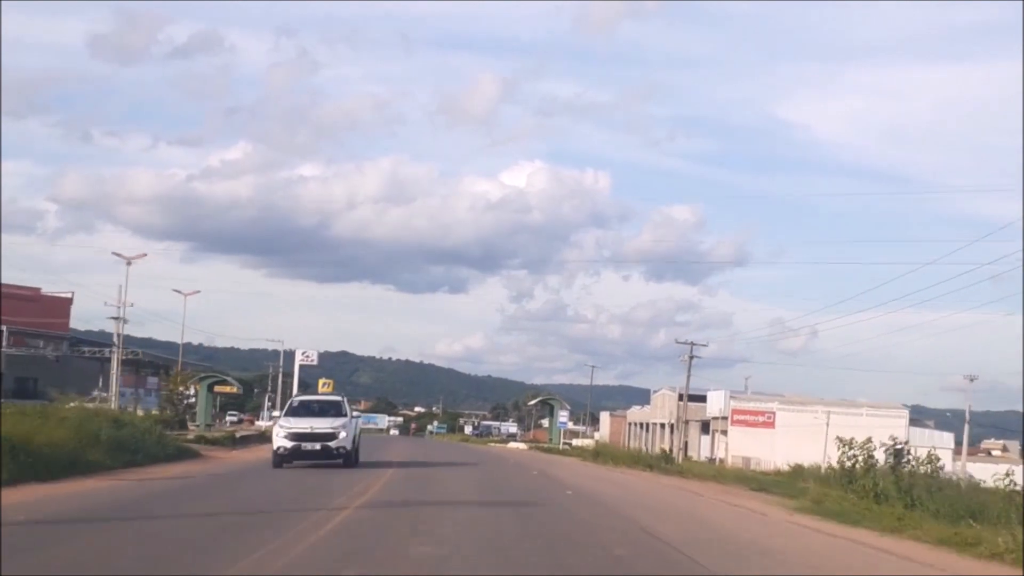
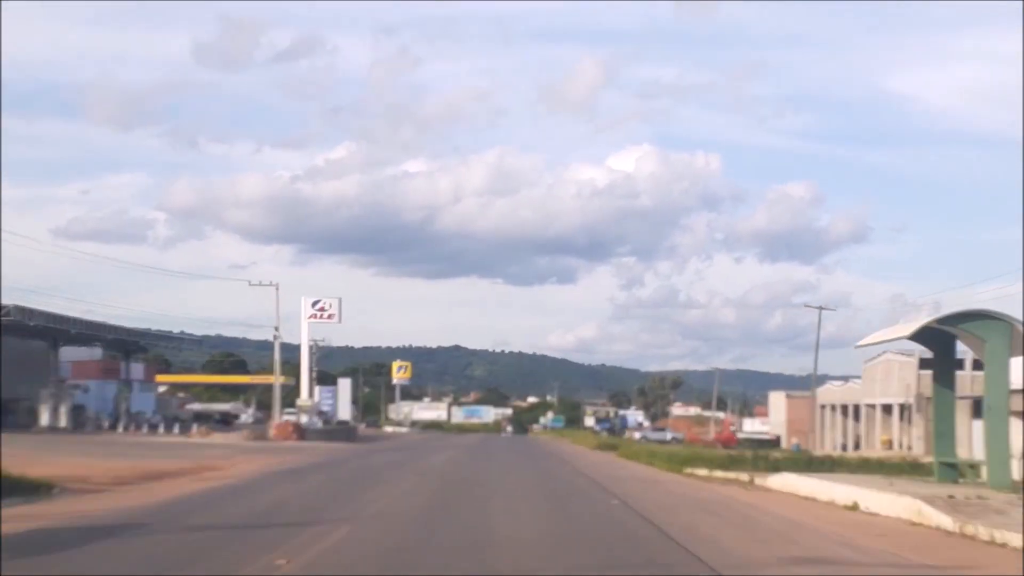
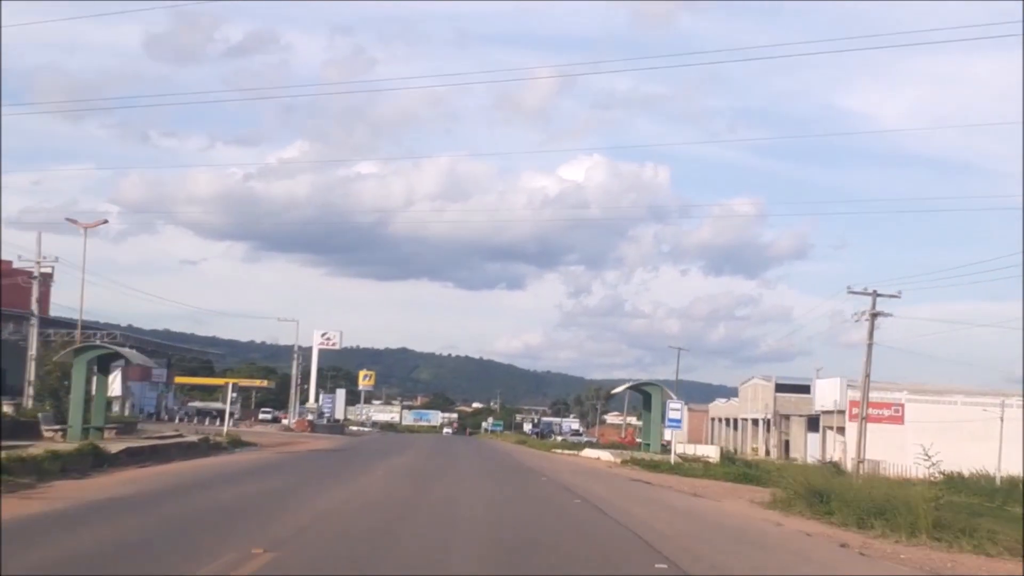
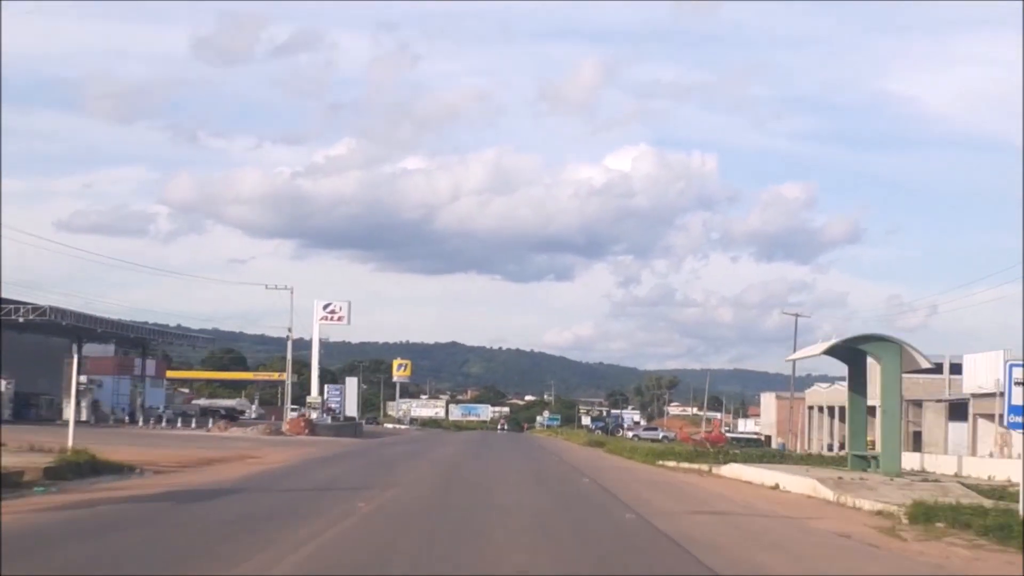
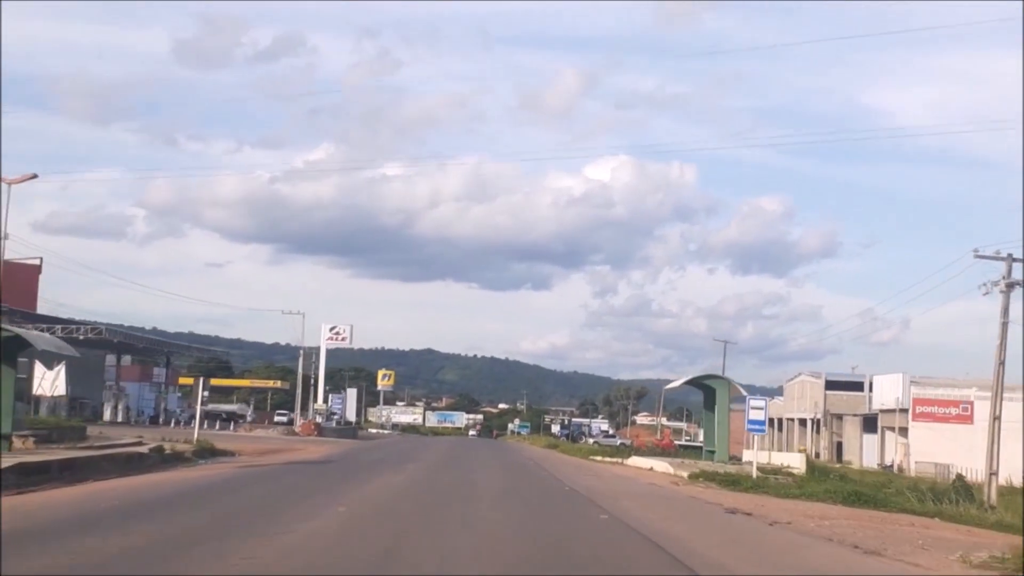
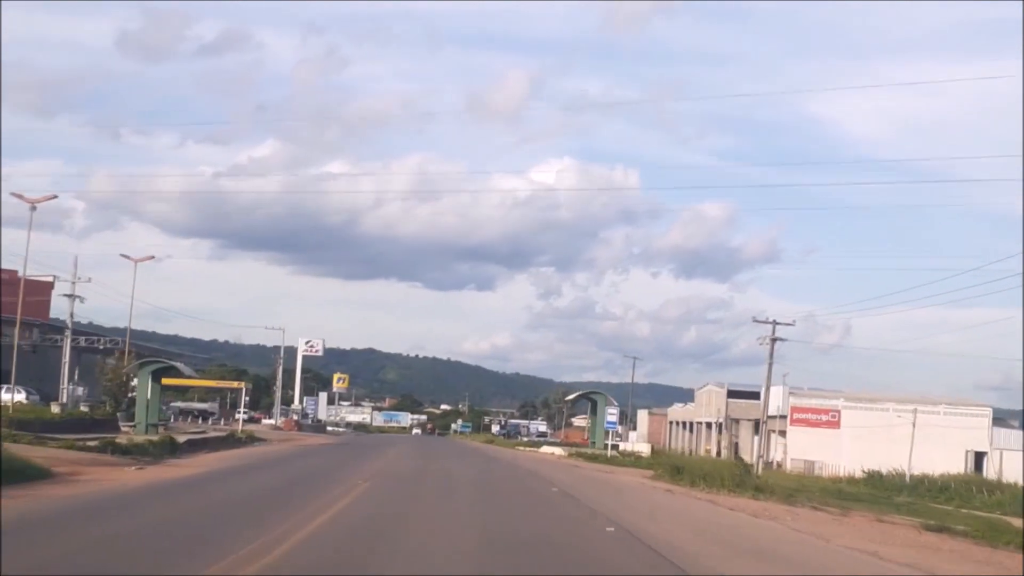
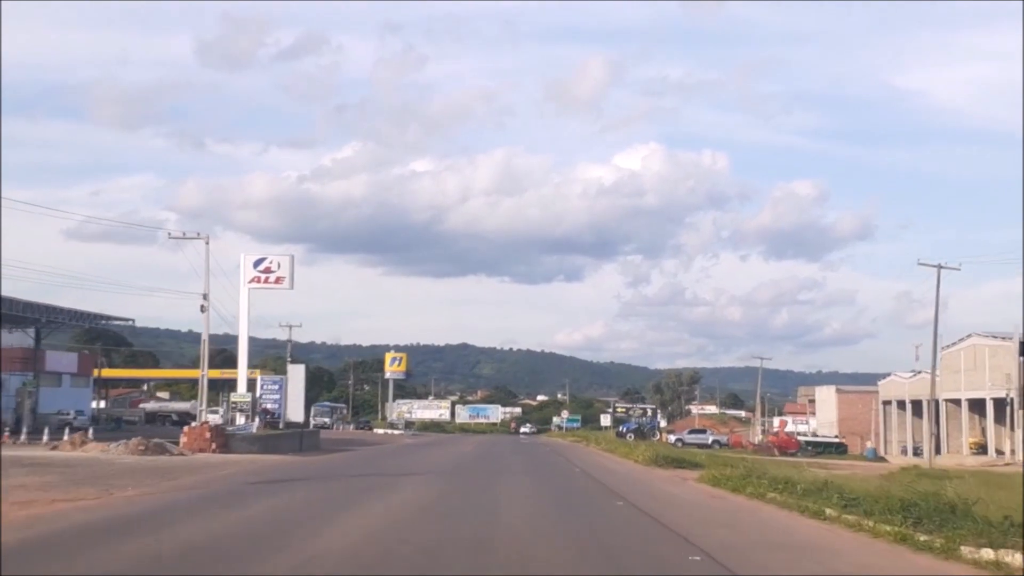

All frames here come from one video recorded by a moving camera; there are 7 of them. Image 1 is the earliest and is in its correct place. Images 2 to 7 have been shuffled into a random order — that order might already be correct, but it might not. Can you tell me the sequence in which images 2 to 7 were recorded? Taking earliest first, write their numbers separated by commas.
6, 3, 5, 4, 2, 7
